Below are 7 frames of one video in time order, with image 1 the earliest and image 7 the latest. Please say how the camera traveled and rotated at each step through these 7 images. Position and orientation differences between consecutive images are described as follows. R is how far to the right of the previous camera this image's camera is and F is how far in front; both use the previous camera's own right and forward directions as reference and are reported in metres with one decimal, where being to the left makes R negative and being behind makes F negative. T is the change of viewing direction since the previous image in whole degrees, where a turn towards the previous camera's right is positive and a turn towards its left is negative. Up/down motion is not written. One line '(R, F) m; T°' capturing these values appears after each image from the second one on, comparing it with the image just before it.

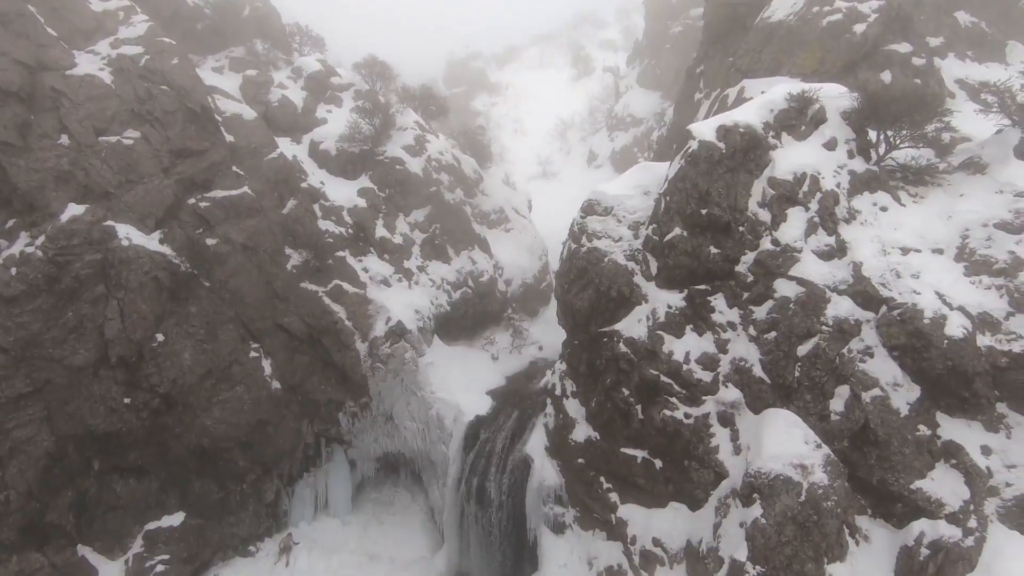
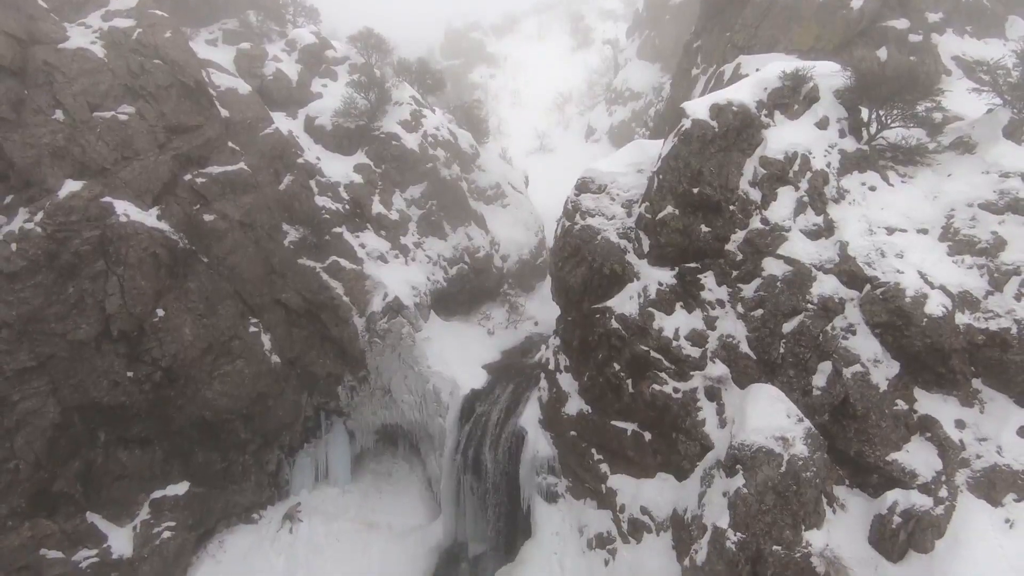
(+0.1, -0.1) m; 0°
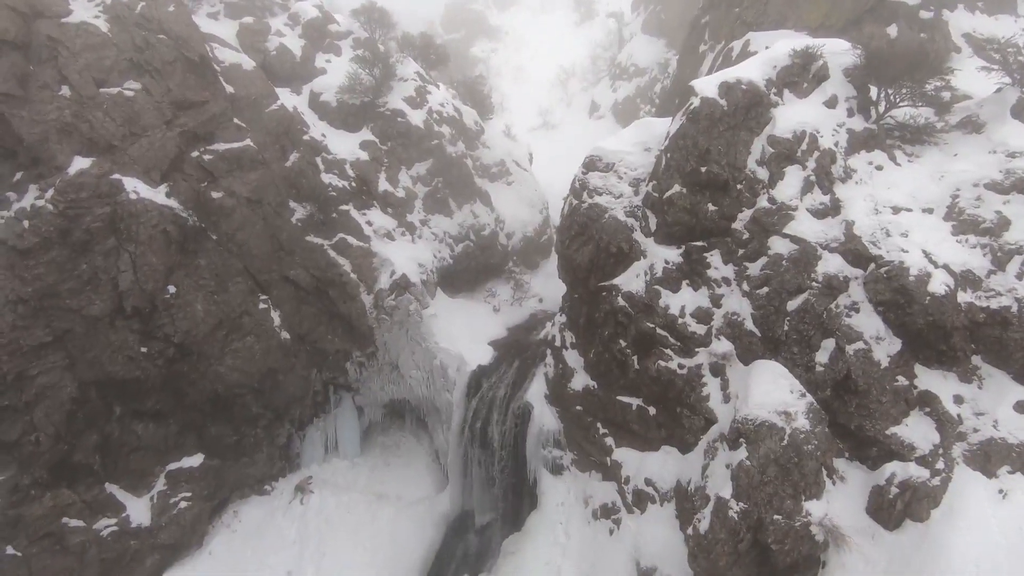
(-0.1, -0.1) m; 0°
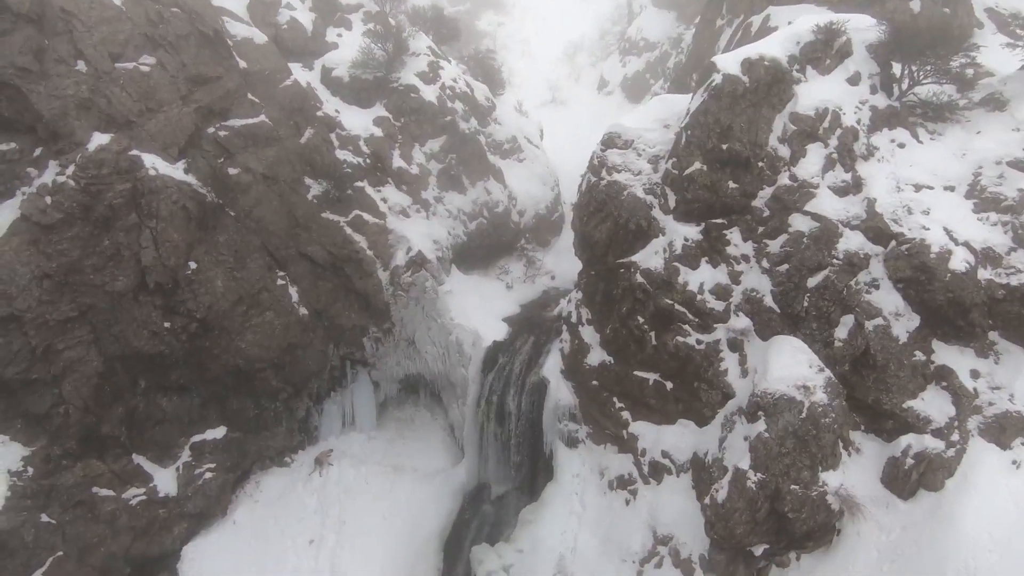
(-0.3, -0.1) m; 0°
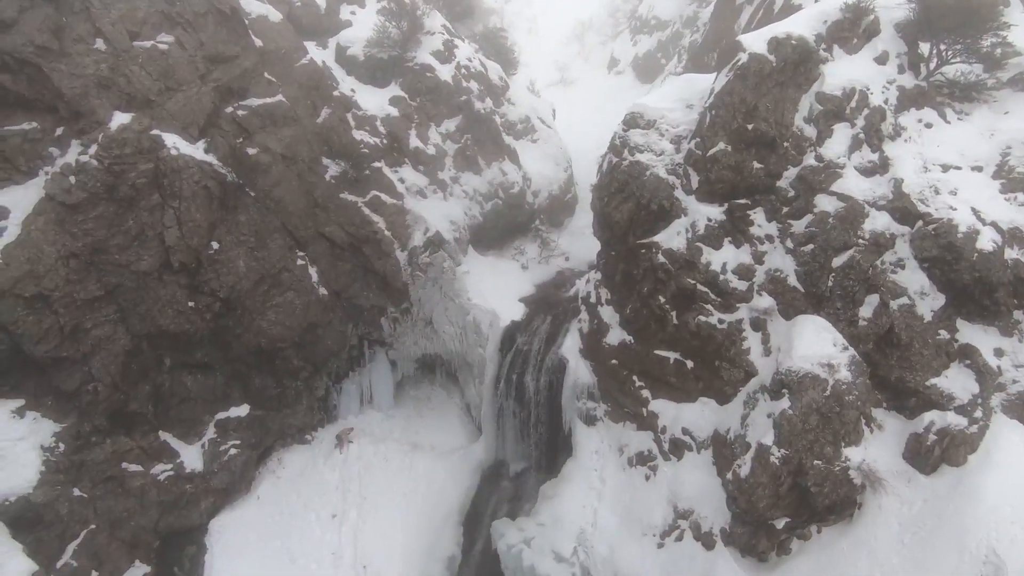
(-0.3, -0.1) m; 0°
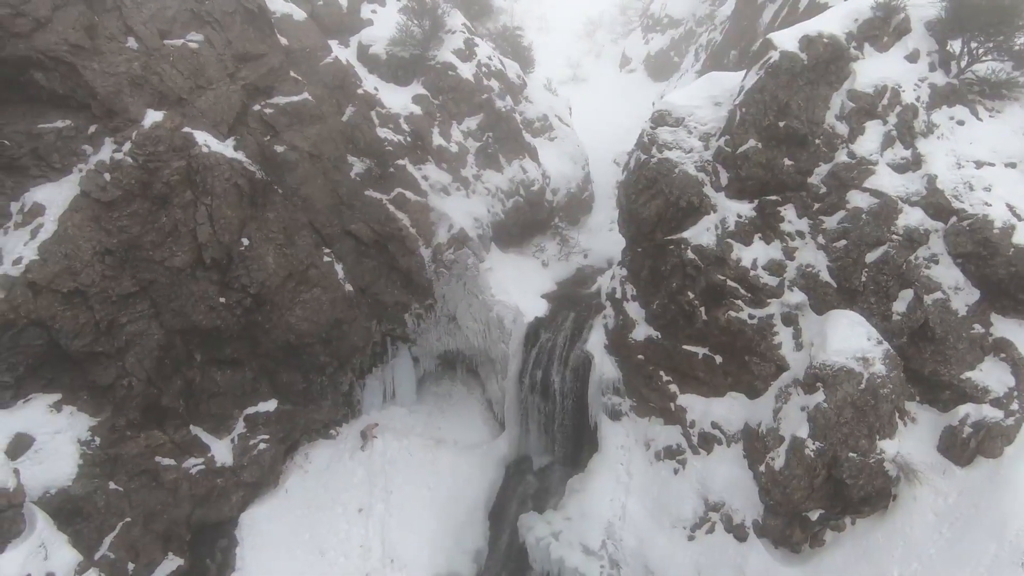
(-0.5, -0.1) m; 0°
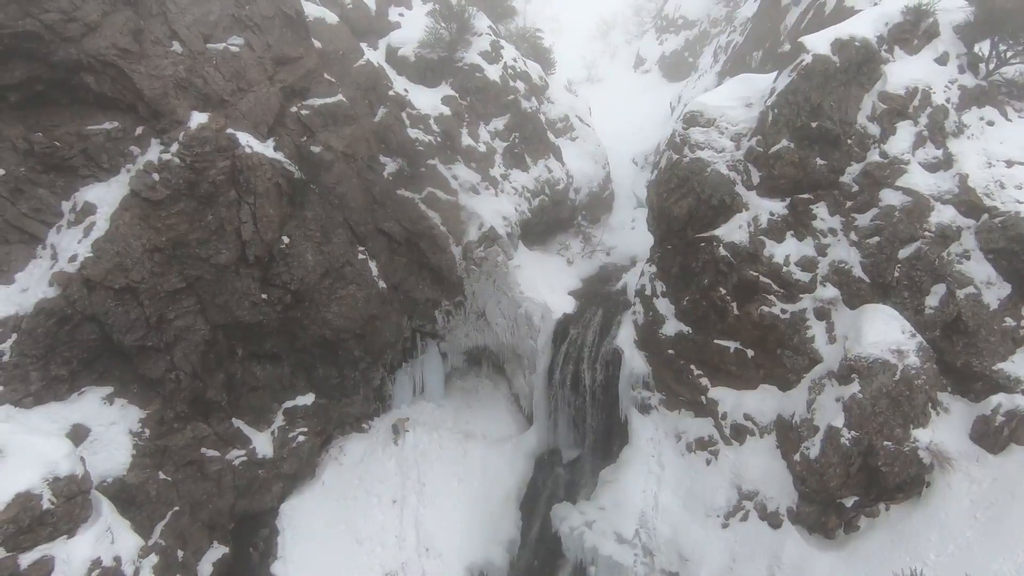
(-0.6, -0.2) m; 0°
